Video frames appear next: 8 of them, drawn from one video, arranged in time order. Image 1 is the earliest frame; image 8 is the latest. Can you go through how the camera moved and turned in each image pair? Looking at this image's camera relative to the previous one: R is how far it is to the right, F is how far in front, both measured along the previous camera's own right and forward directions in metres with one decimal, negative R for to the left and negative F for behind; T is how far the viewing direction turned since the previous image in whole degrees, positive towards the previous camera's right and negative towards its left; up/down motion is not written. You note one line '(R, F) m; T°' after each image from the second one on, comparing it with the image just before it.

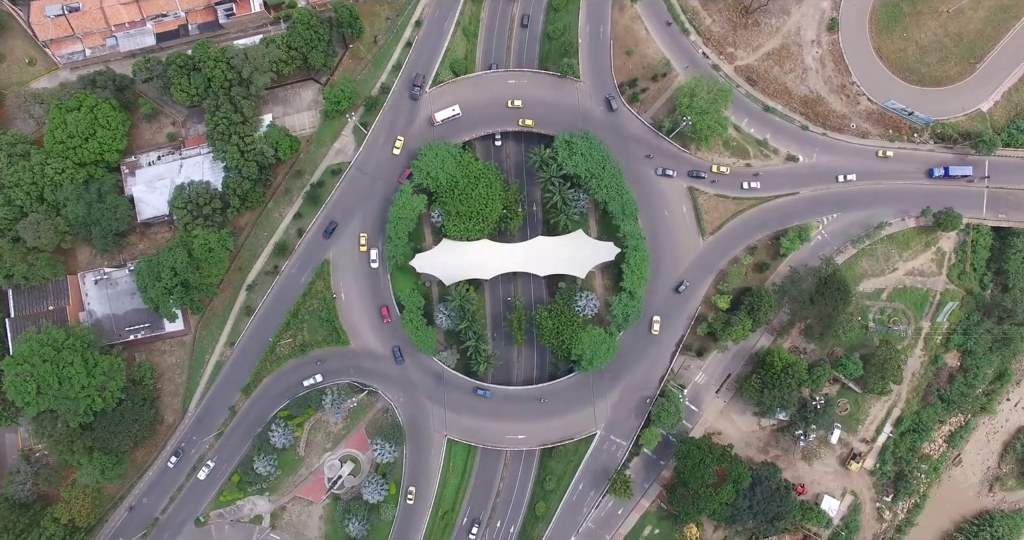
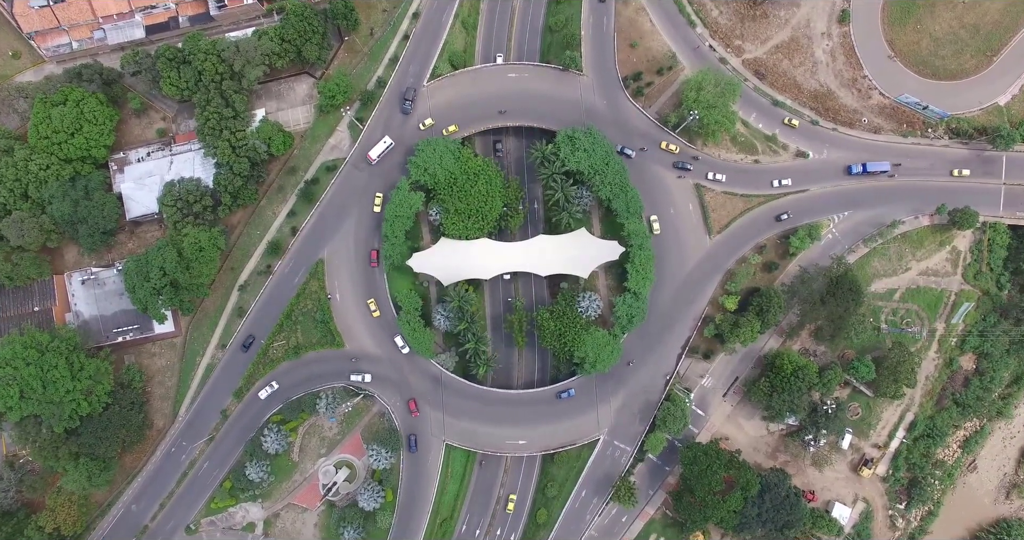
(0.0, +2.3) m; 0°
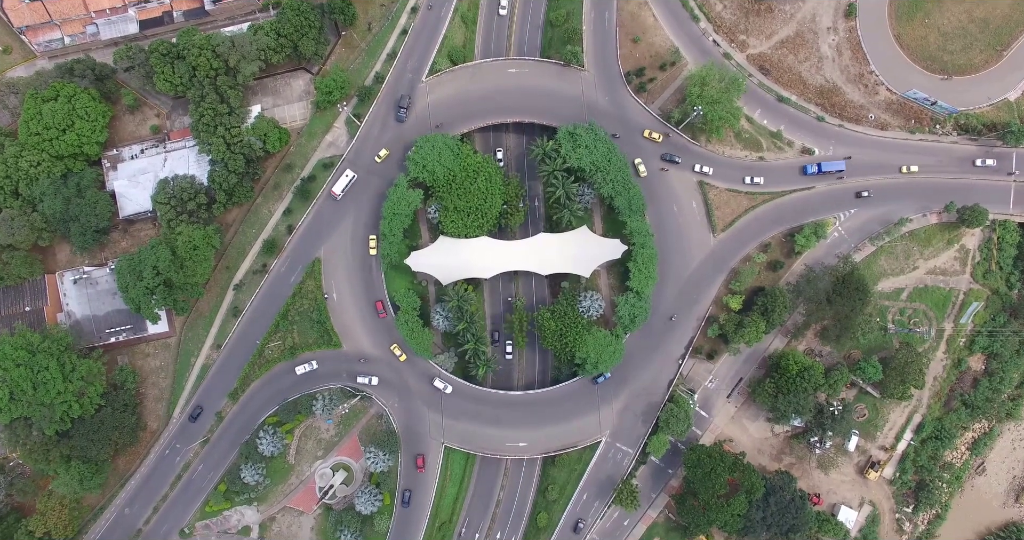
(0.0, +1.3) m; 0°
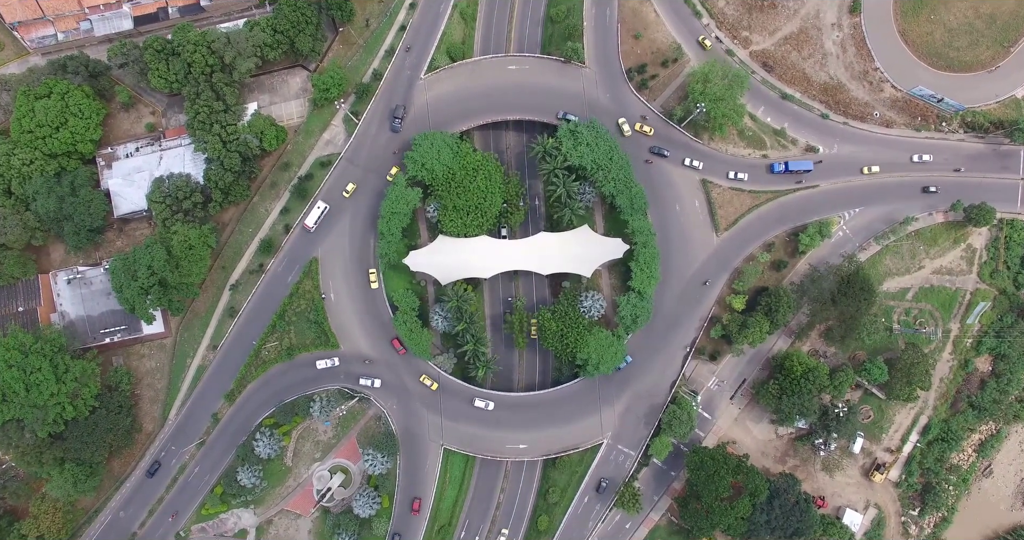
(0.0, +1.0) m; 0°
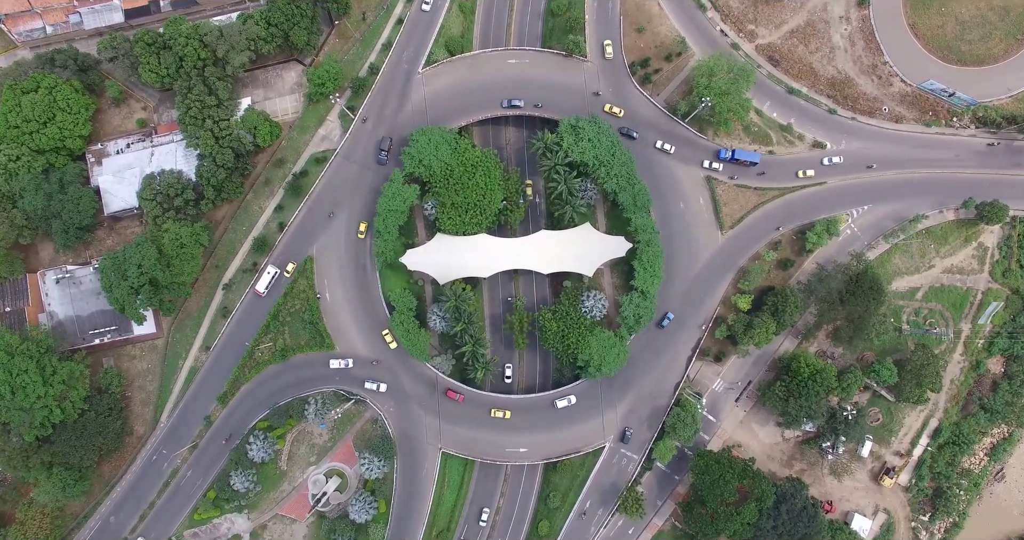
(0.0, +1.7) m; 0°
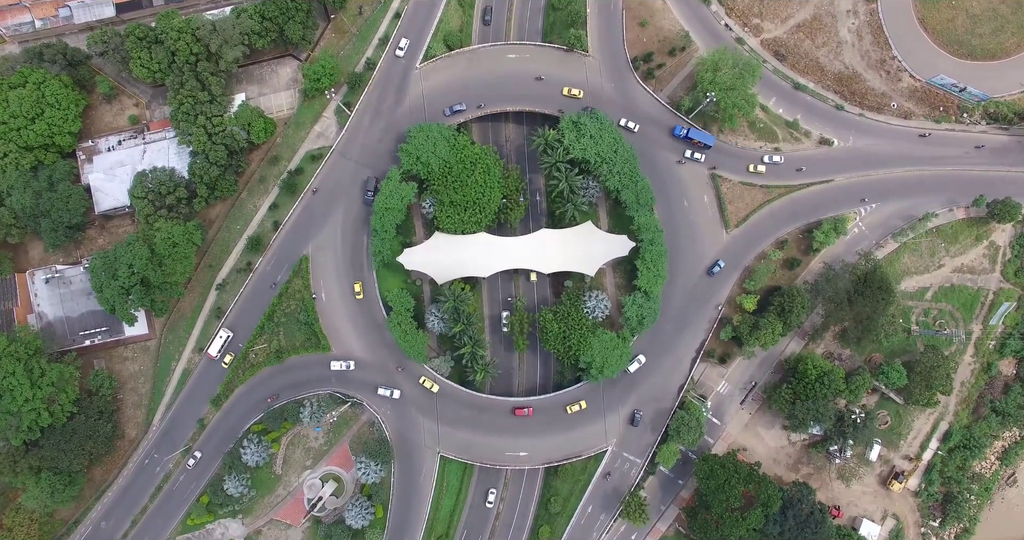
(0.0, +1.5) m; 0°
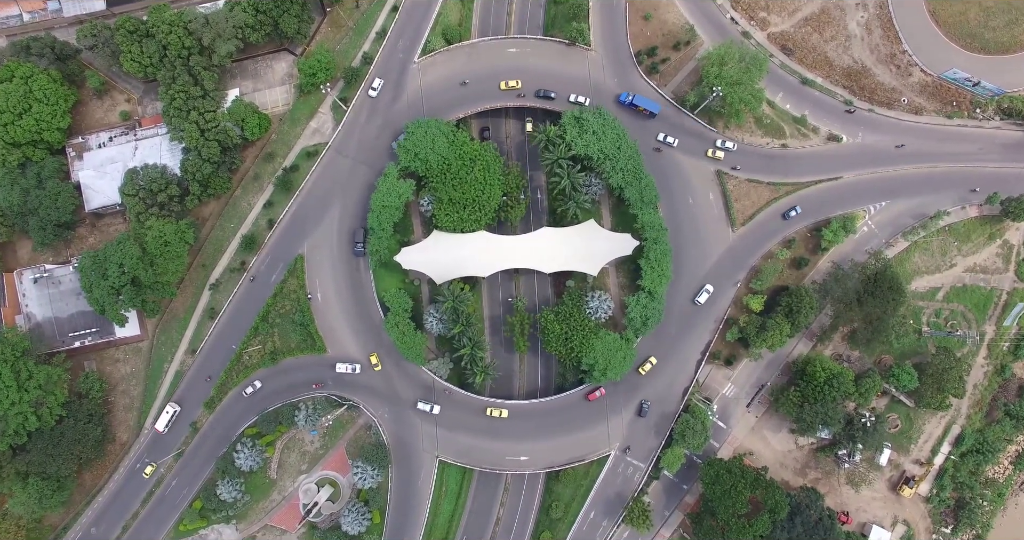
(0.0, +1.7) m; 0°
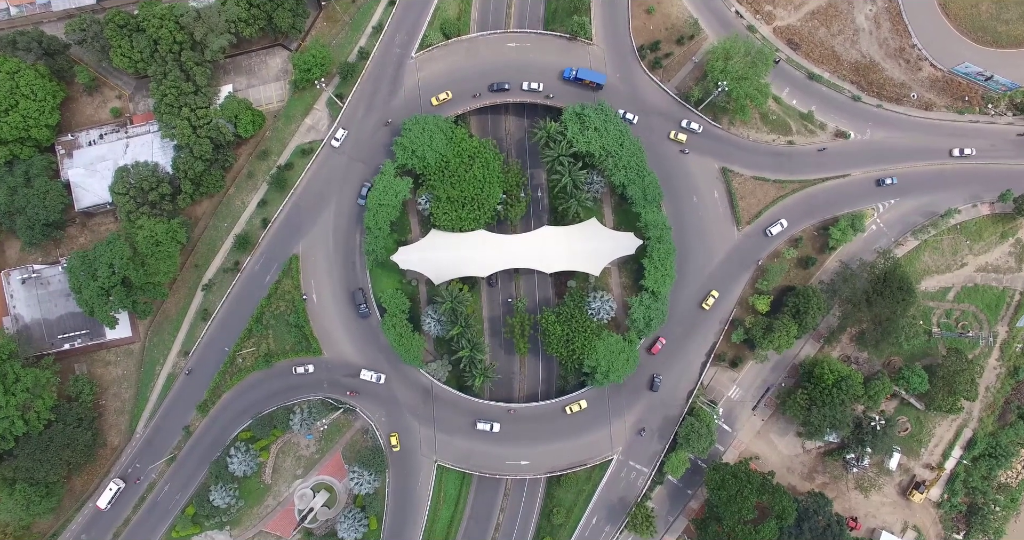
(0.0, +1.6) m; 0°
